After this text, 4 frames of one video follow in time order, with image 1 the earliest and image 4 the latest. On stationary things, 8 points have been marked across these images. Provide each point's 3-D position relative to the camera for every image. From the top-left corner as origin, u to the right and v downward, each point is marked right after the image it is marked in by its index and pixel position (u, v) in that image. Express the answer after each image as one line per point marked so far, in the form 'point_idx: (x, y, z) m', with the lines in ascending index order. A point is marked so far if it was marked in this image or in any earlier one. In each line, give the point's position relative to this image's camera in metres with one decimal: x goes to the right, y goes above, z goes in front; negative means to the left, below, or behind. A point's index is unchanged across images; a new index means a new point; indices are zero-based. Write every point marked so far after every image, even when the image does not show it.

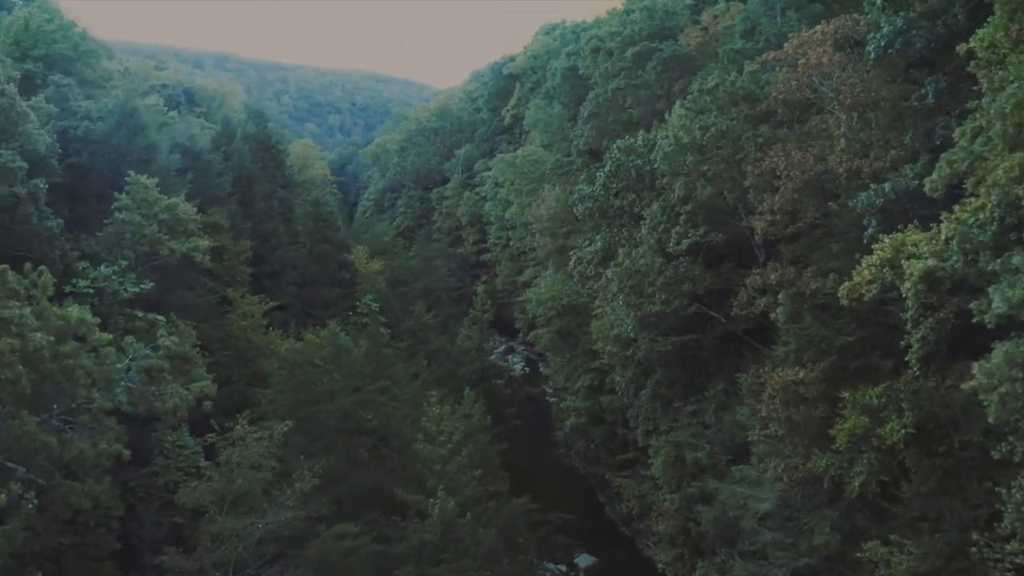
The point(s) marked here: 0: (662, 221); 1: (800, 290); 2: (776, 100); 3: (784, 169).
0: (+2.8, +1.3, +19.6) m
1: (+4.5, 0.0, +16.1) m
2: (+4.5, +3.2, +17.6) m
3: (+4.3, +1.9, +16.5) m
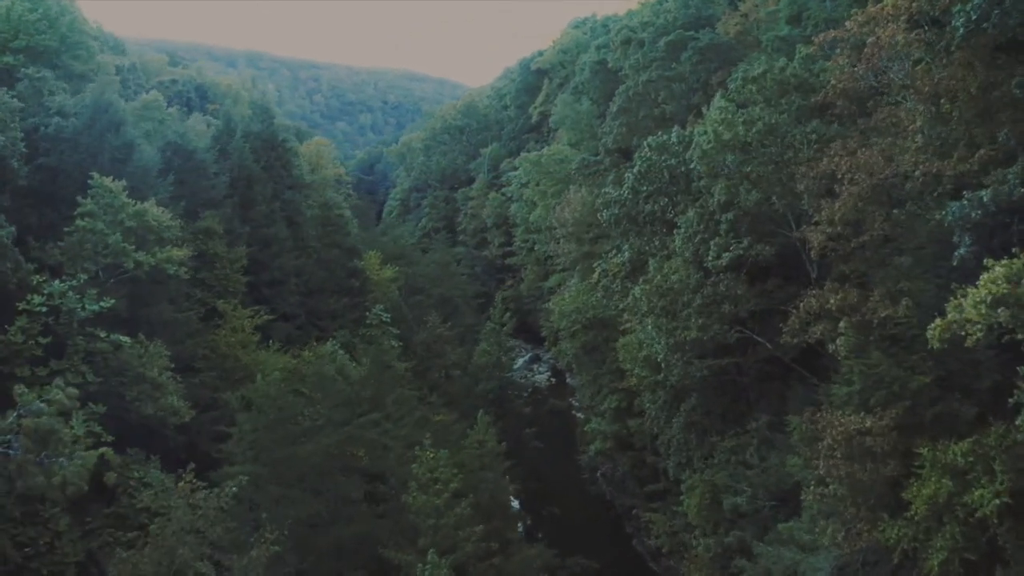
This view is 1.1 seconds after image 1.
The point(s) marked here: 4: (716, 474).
0: (+3.0, +0.9, +16.9) m
1: (+4.5, -0.4, +13.3) m
2: (+4.6, +2.8, +14.9) m
3: (+4.4, +1.5, +13.7) m
4: (+3.7, -3.4, +19.0) m
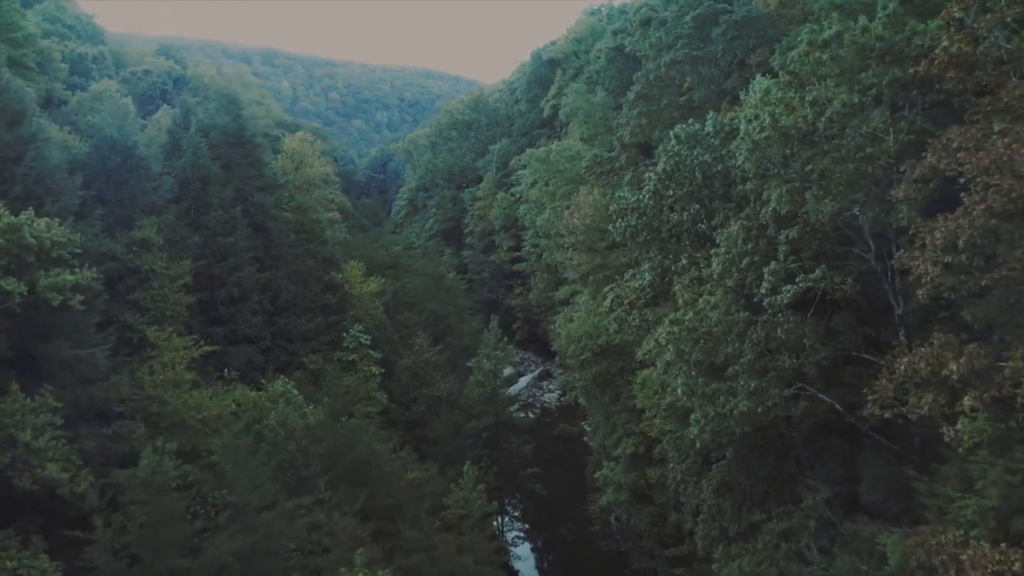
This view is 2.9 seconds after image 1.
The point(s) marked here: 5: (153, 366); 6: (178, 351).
0: (+2.8, +0.4, +12.4) m
1: (+4.2, -0.9, +8.9) m
2: (+4.3, +2.3, +10.4) m
3: (+4.1, +1.0, +9.3) m
4: (+3.5, -3.9, +14.6) m
5: (-6.6, -1.4, +19.3) m
6: (-6.4, -1.2, +19.8) m
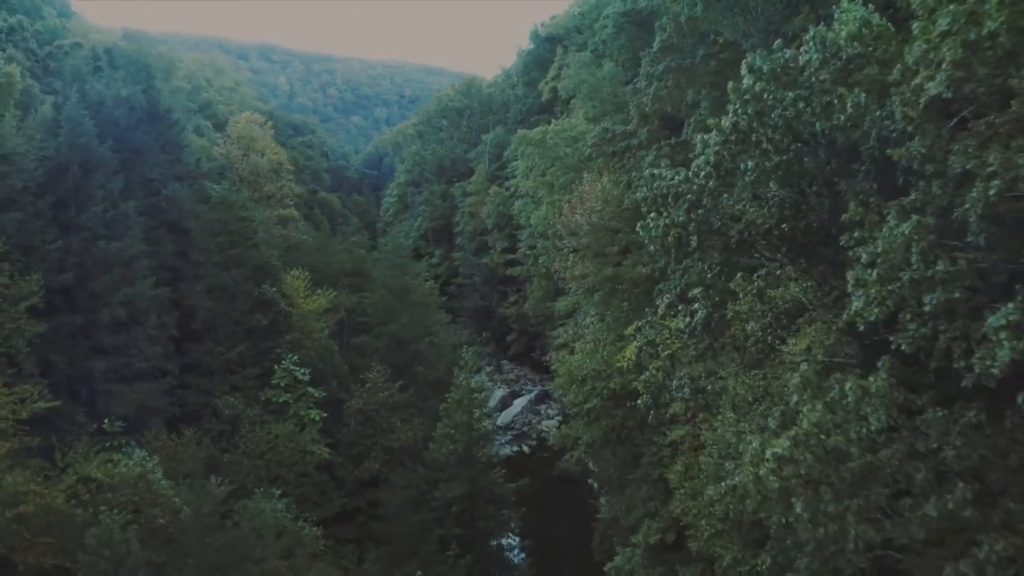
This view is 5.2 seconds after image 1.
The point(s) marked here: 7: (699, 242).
0: (+2.4, +0.1, +6.2) m
1: (+3.8, -1.3, +2.6) m
2: (+3.9, +1.9, +4.1) m
3: (+3.7, +0.6, +3.0) m
4: (+3.2, -4.3, +8.4) m
5: (-7.0, -1.8, +13.1) m
6: (-6.7, -1.6, +13.6) m
7: (+1.7, +0.4, +10.0) m
